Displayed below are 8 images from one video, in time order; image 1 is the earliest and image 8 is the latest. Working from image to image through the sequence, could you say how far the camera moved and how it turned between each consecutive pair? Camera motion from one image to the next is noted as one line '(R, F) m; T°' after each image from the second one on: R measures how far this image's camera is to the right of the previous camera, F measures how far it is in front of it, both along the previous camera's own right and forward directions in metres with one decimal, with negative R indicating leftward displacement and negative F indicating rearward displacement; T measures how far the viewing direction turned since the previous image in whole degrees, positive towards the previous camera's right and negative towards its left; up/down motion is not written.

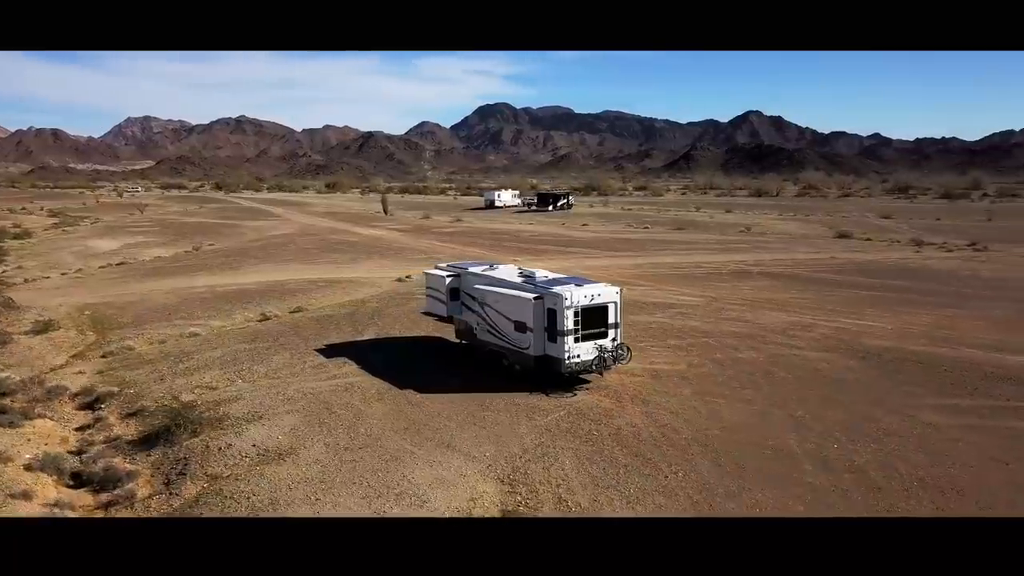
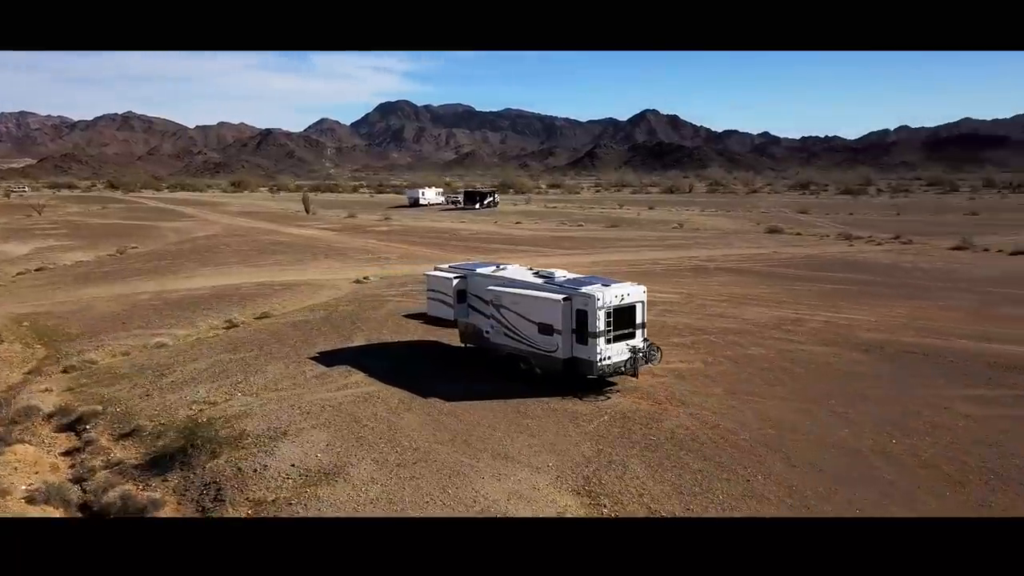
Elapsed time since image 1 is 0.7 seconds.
(-2.8, +0.9) m; +7°
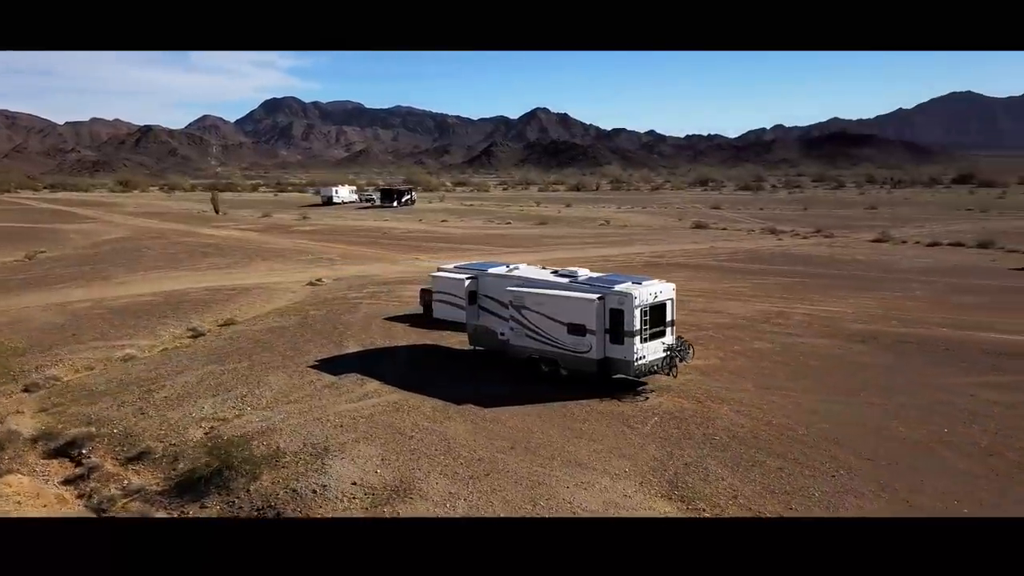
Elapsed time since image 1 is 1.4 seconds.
(-3.0, +0.8) m; +7°
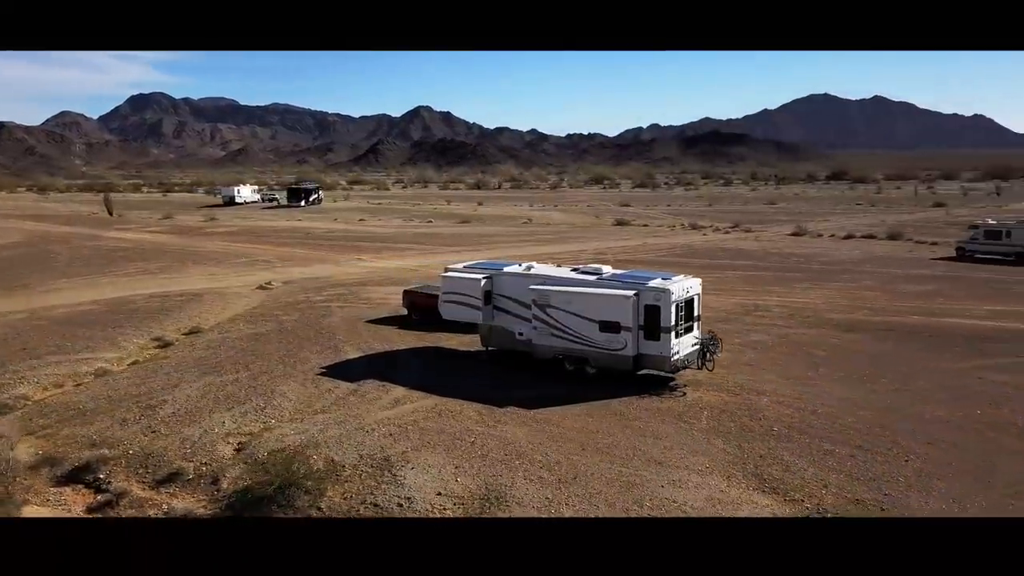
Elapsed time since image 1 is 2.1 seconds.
(-3.3, +0.6) m; +8°
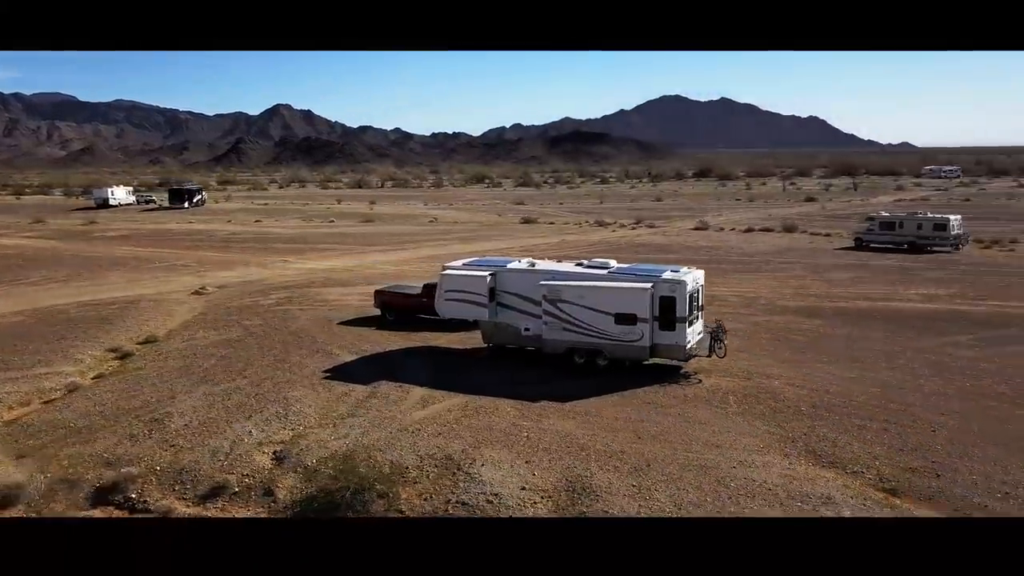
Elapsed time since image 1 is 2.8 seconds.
(-3.4, +0.1) m; +9°
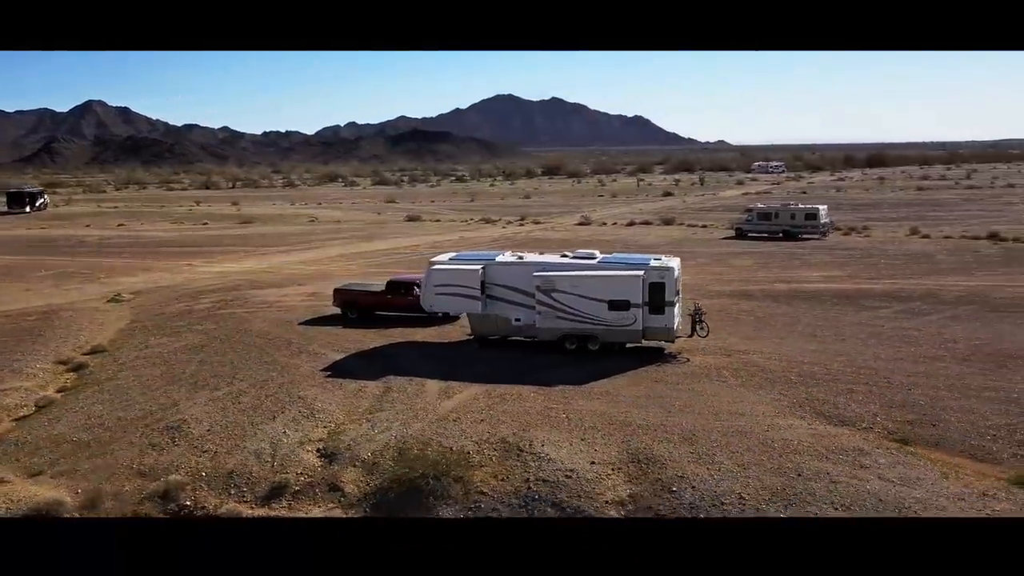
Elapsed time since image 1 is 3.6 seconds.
(-3.8, -0.4) m; +11°
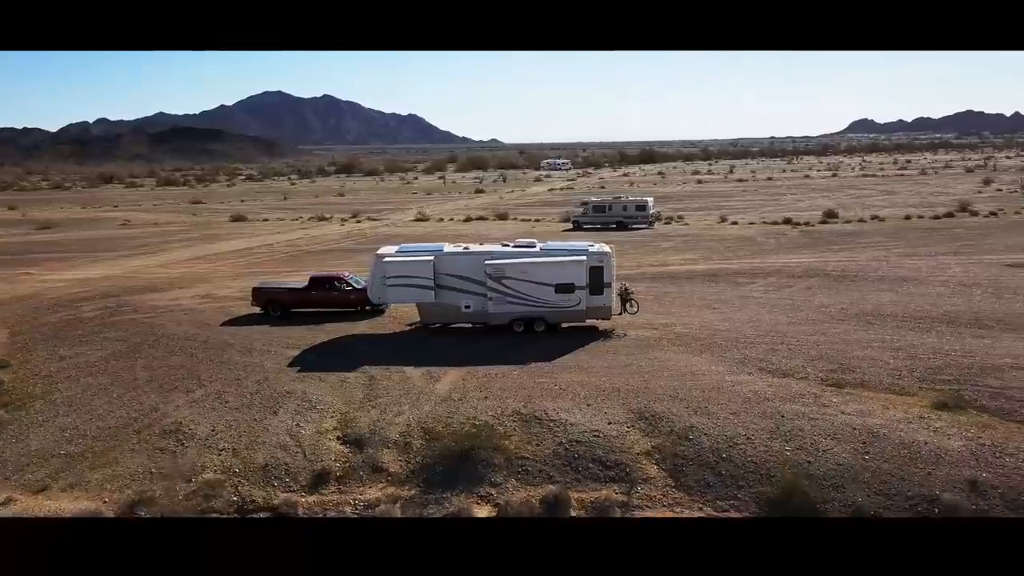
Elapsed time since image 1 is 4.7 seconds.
(-4.5, -0.8) m; +15°
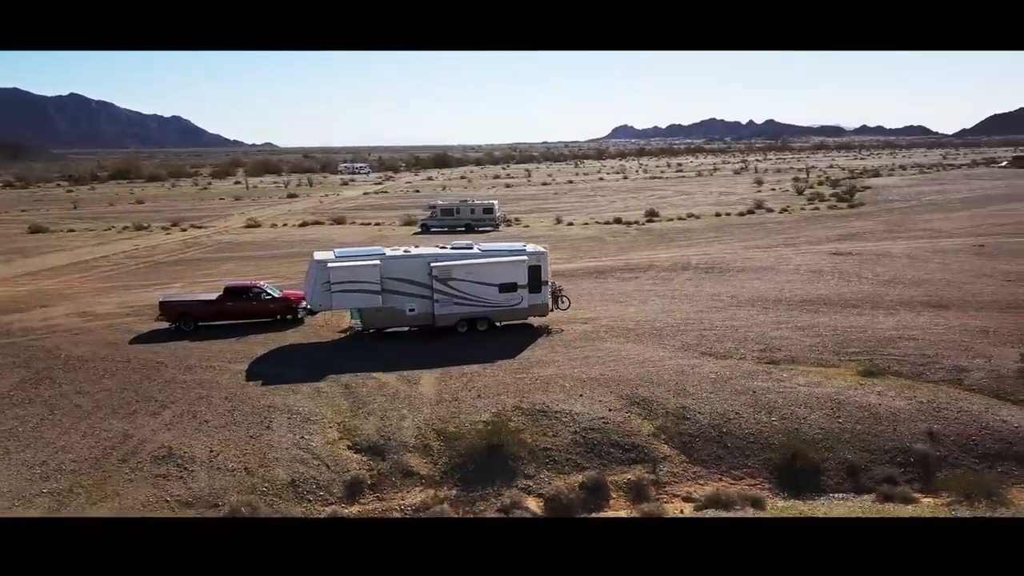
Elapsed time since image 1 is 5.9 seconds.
(-4.3, +0.1) m; +15°
